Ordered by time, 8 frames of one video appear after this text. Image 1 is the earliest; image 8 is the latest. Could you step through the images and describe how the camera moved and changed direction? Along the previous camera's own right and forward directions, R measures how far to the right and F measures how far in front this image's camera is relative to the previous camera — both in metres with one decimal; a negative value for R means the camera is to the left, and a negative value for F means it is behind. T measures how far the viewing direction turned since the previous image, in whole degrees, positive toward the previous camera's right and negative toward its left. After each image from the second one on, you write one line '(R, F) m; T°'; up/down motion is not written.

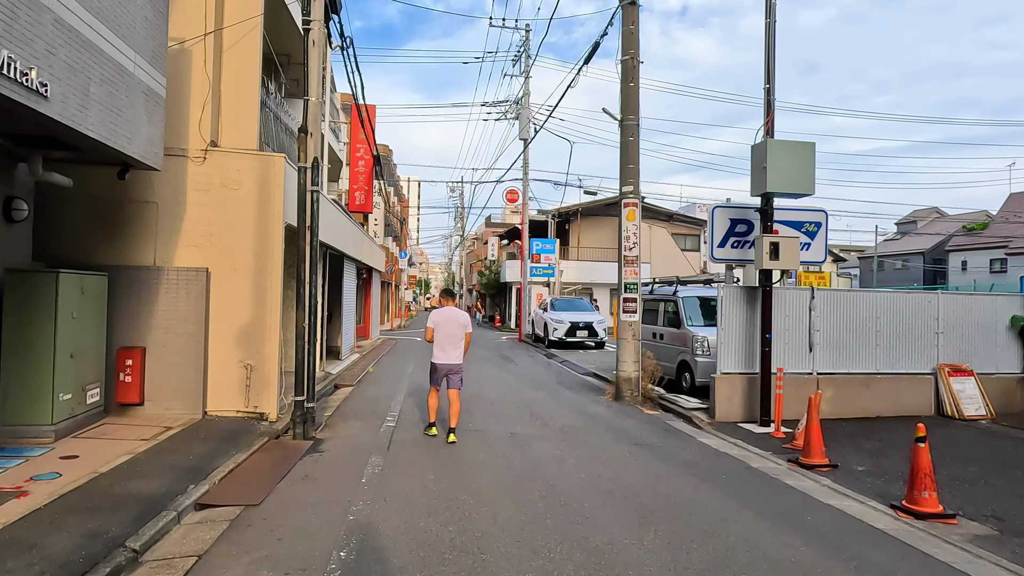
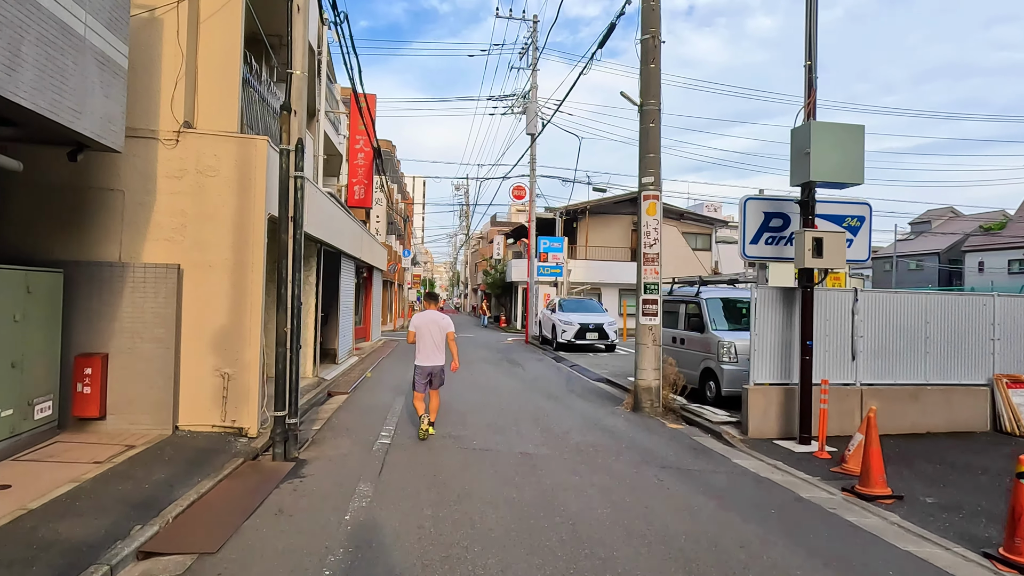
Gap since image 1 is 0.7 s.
(-0.1, +0.9) m; 0°
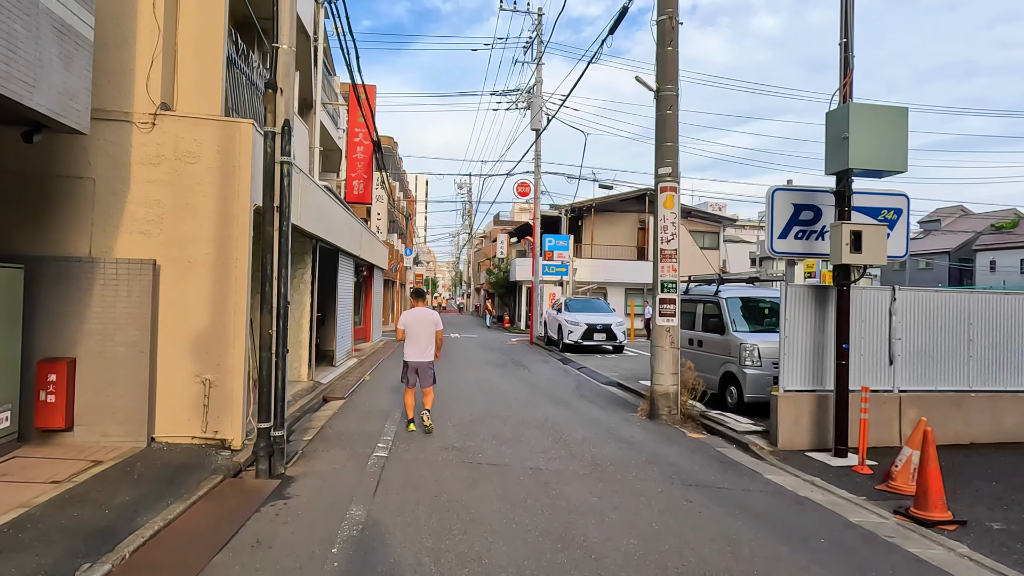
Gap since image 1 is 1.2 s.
(-0.1, +0.6) m; 0°
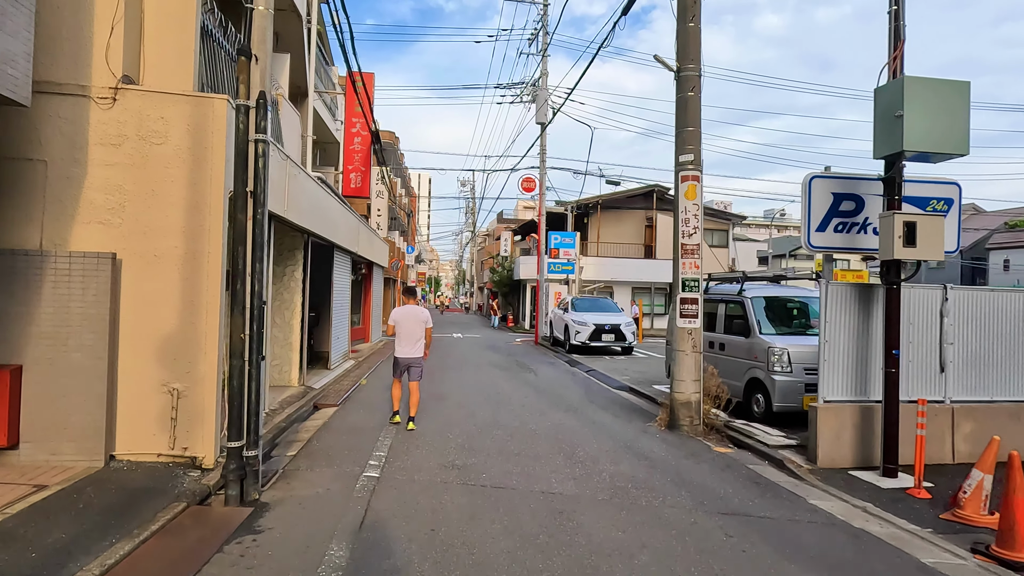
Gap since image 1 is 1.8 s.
(0.0, +0.7) m; 0°
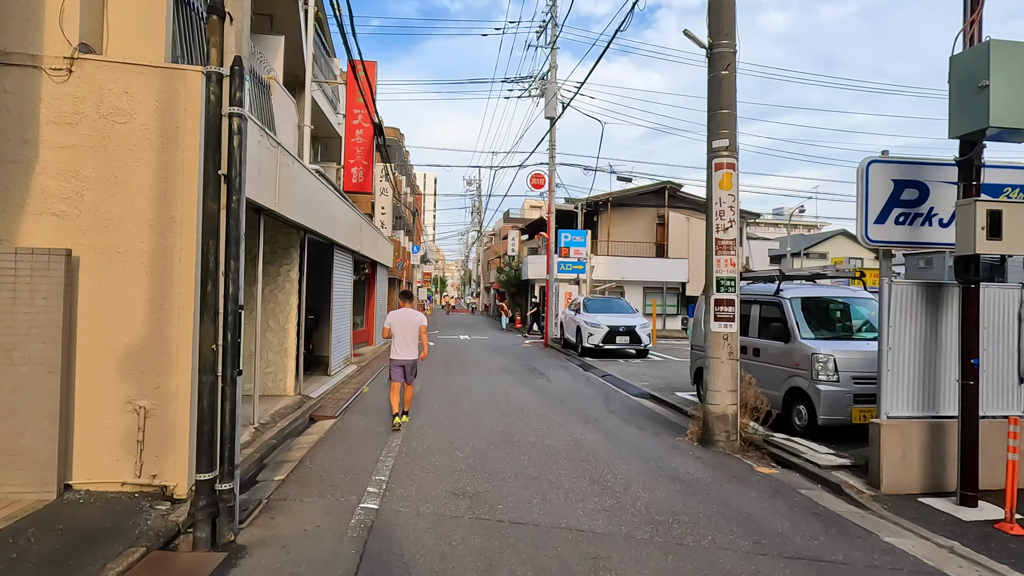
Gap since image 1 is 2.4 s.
(-0.1, +0.8) m; 0°
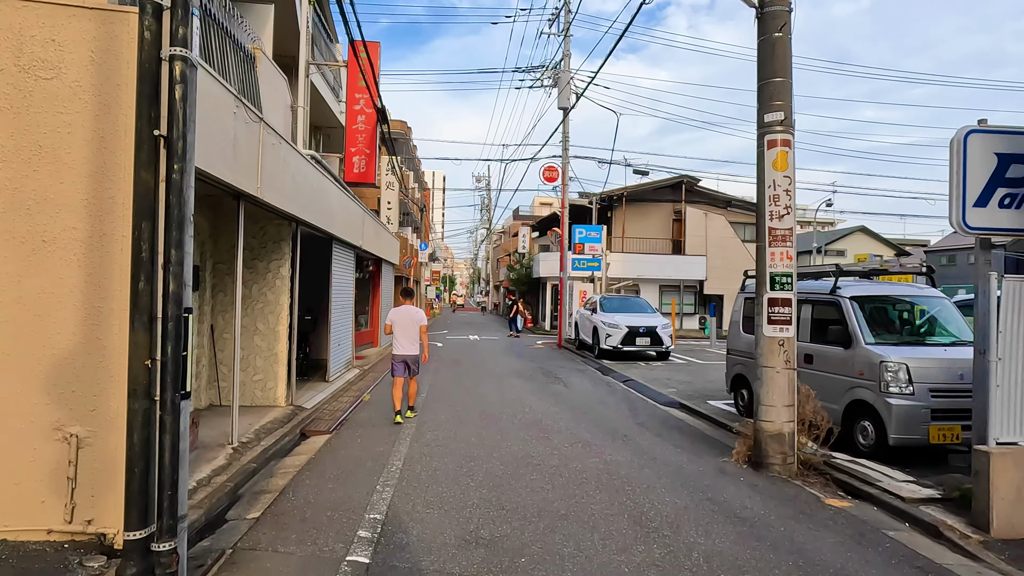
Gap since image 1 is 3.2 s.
(-0.1, +1.0) m; -1°
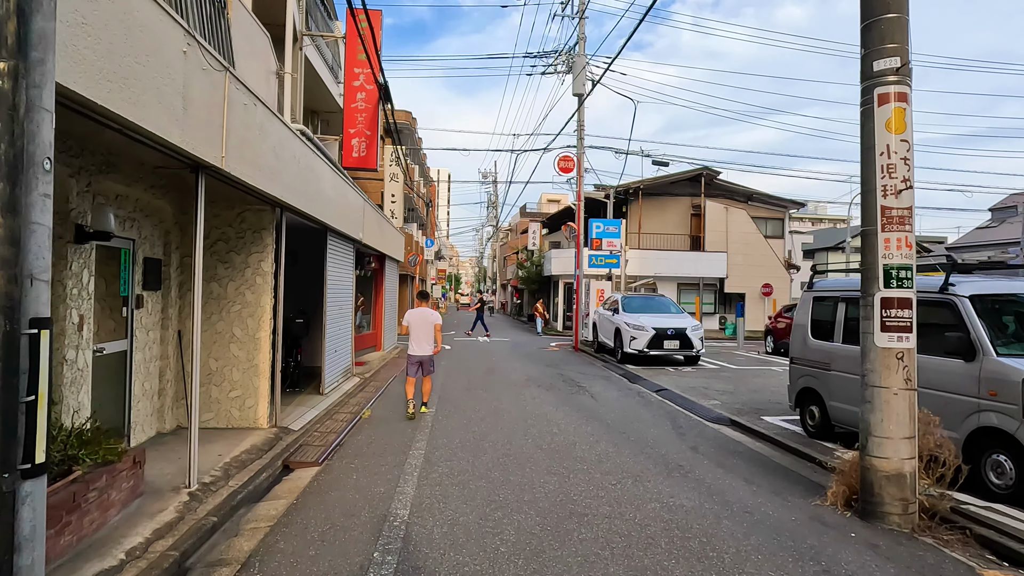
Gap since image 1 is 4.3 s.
(-0.2, +1.4) m; 0°
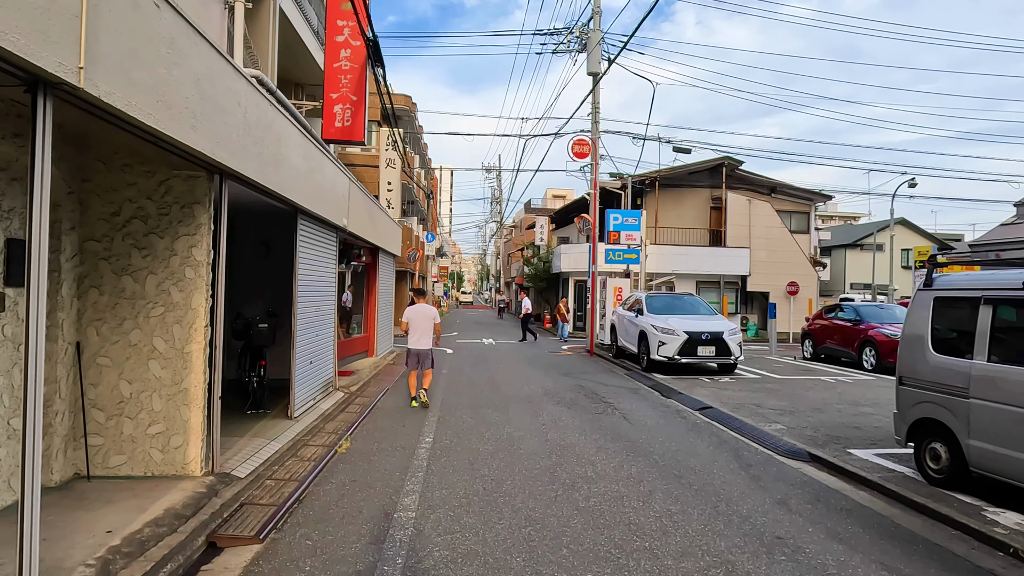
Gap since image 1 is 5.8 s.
(-0.2, +1.9) m; 0°
